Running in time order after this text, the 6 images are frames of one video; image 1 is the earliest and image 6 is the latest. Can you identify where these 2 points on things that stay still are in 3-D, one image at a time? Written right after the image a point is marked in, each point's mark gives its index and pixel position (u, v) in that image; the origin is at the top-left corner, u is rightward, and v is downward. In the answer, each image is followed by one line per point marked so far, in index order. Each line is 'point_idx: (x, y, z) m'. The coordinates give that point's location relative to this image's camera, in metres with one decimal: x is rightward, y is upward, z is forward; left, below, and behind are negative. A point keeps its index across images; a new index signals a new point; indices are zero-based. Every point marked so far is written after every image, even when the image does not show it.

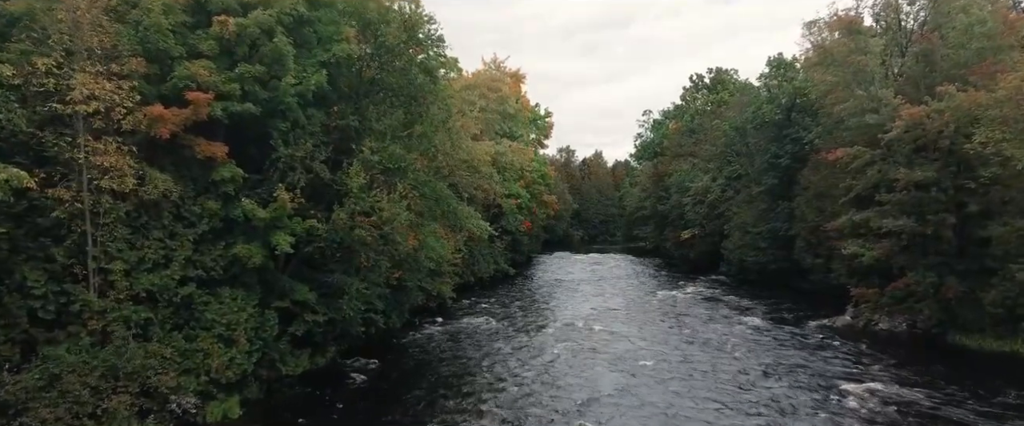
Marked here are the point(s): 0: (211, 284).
0: (-7.2, -1.7, +15.2) m
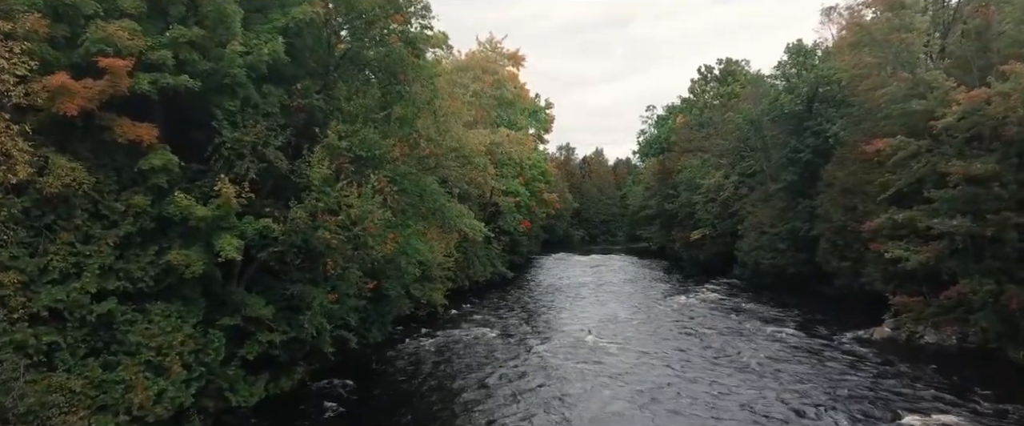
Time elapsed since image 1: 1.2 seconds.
0: (-7.2, -1.7, +12.4) m
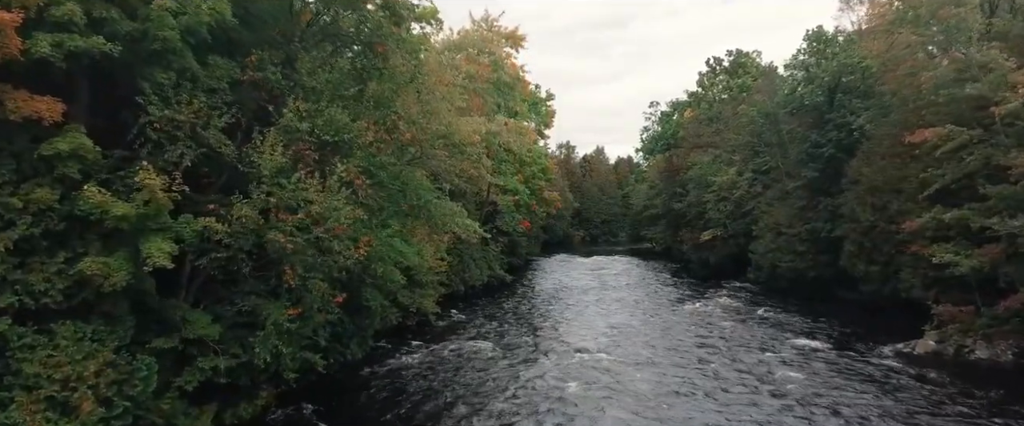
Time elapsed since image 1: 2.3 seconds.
0: (-7.2, -1.6, +9.9) m
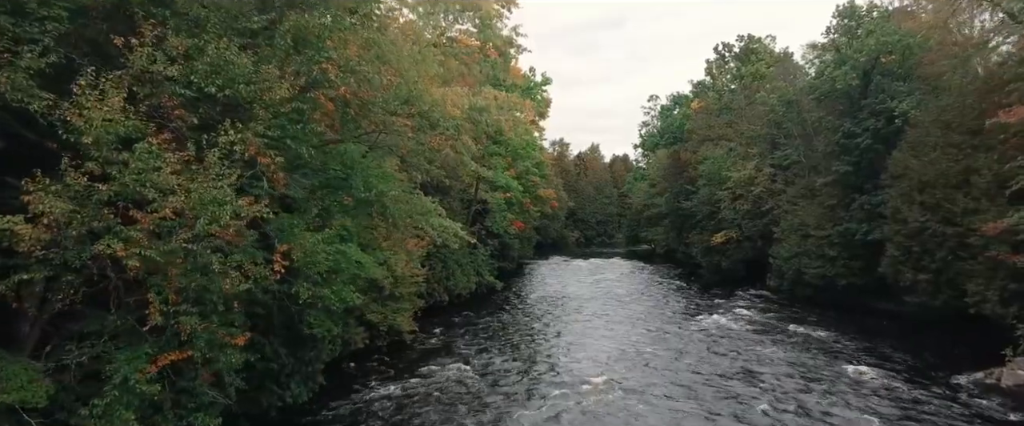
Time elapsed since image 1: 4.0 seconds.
0: (-7.3, -1.6, +5.8) m
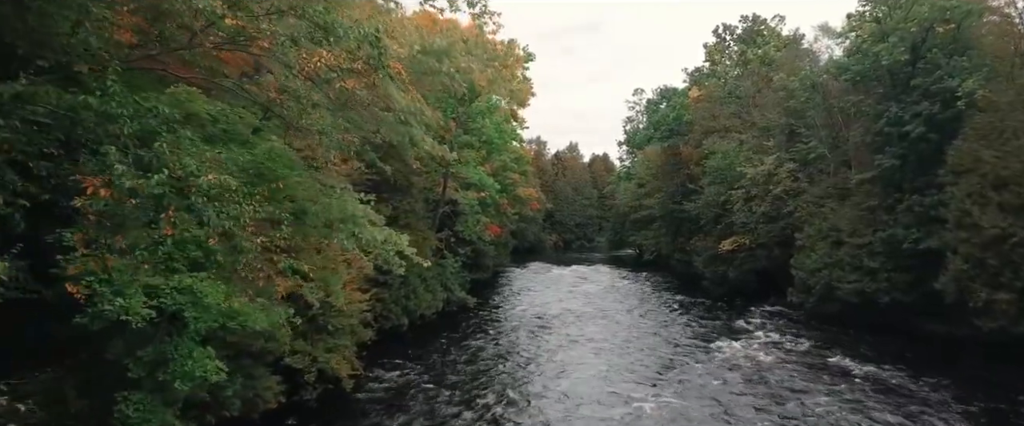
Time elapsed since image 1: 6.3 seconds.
0: (-7.3, -1.6, +0.1) m
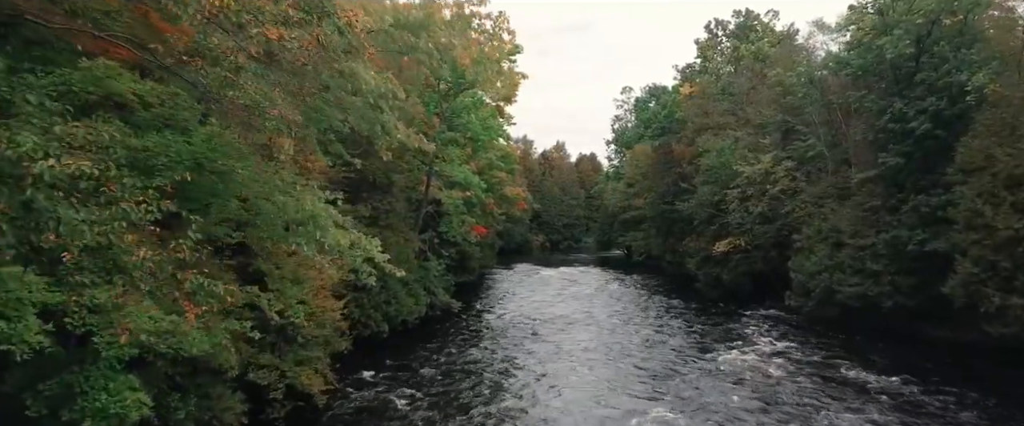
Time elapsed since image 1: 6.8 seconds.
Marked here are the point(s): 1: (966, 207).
0: (-7.2, -1.6, -1.3) m
1: (+13.5, +0.2, +18.9) m
